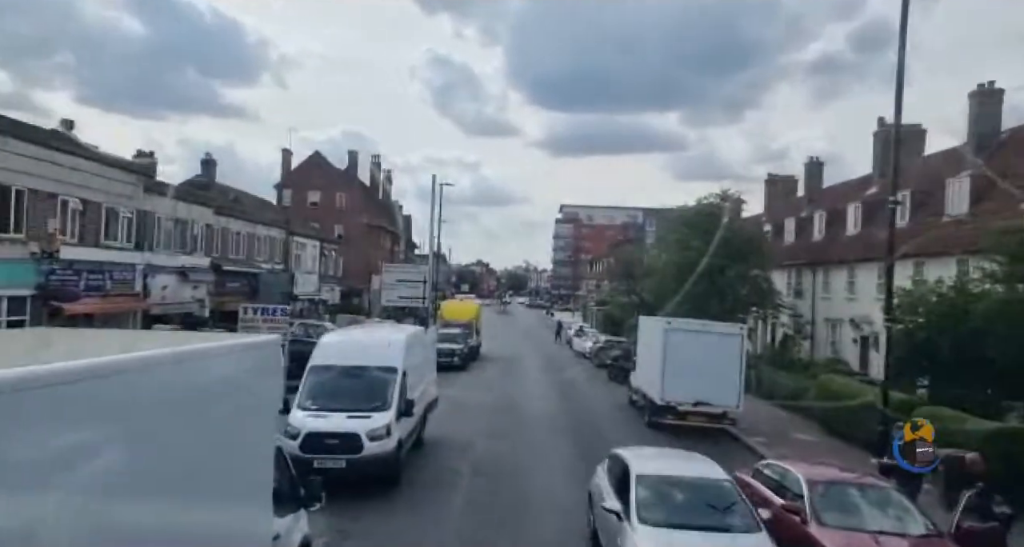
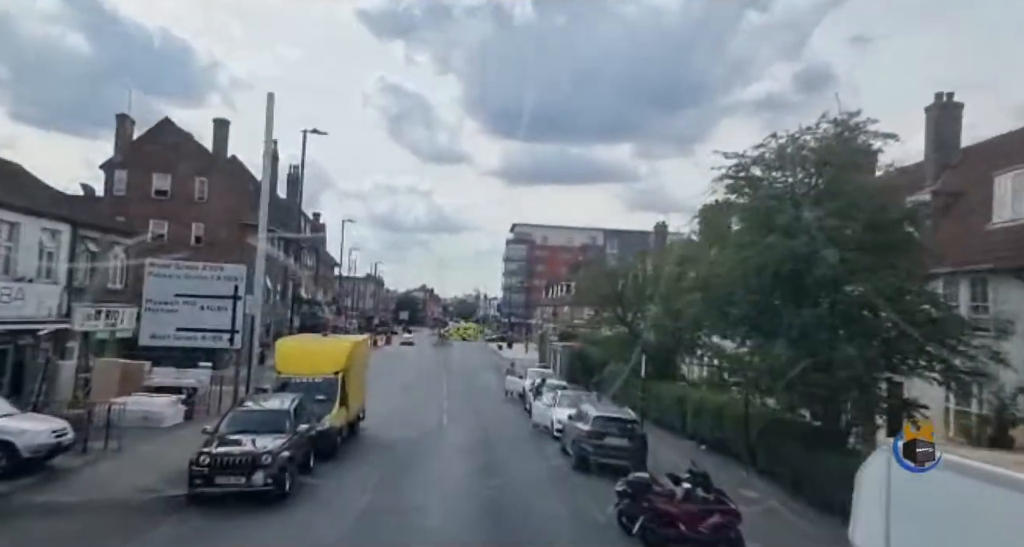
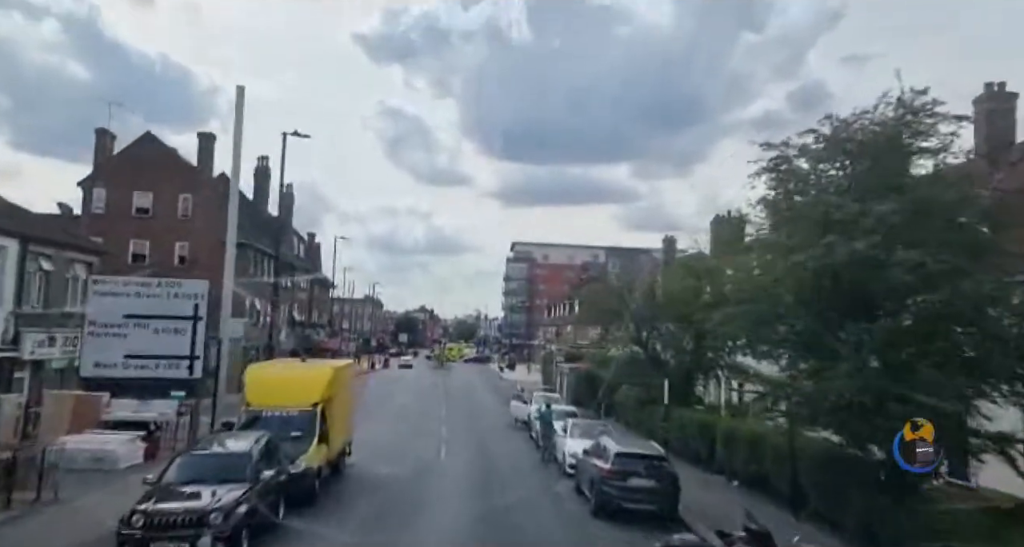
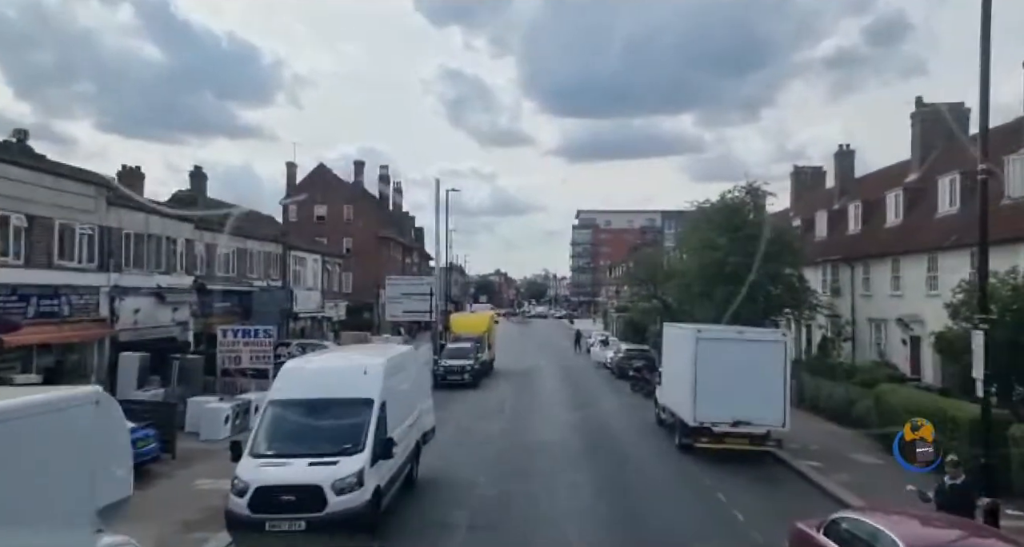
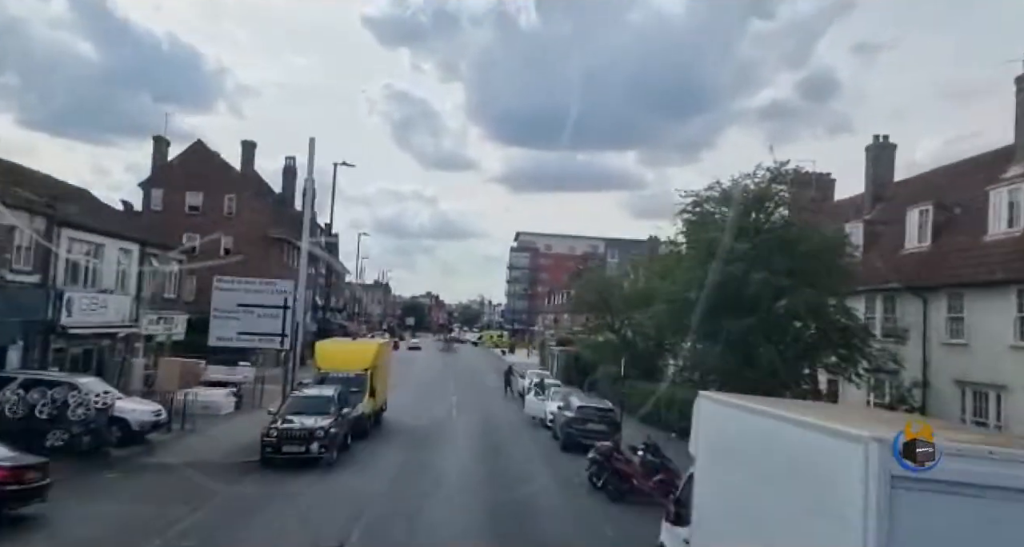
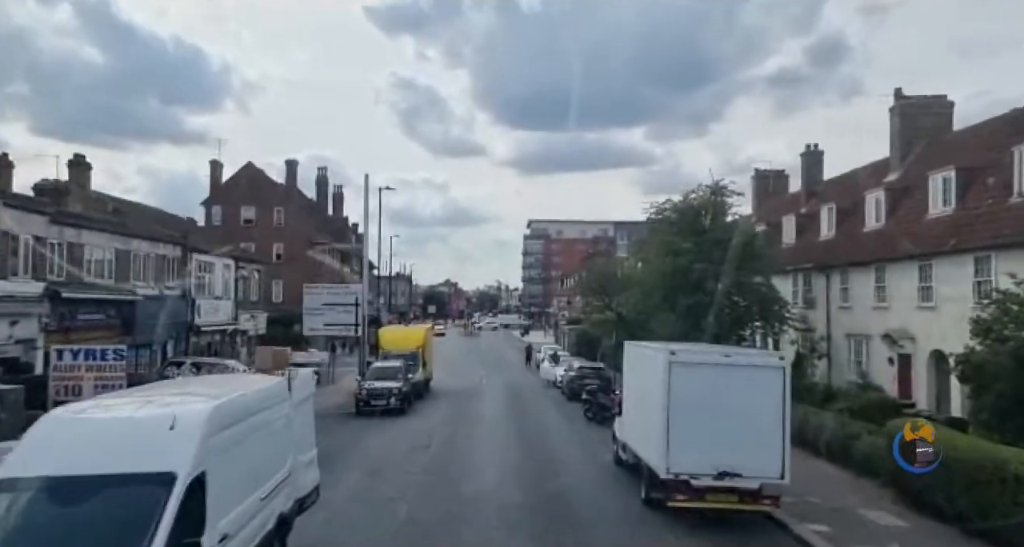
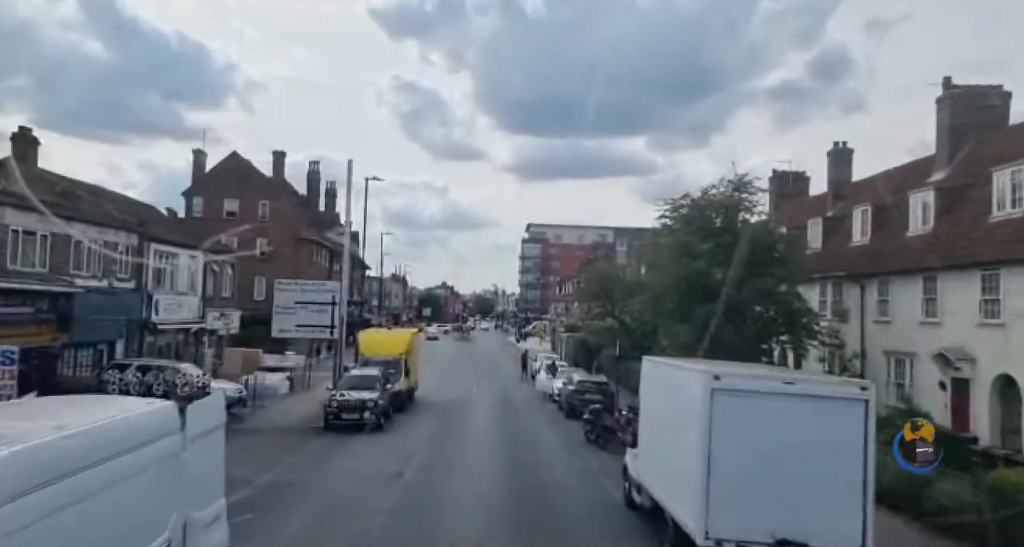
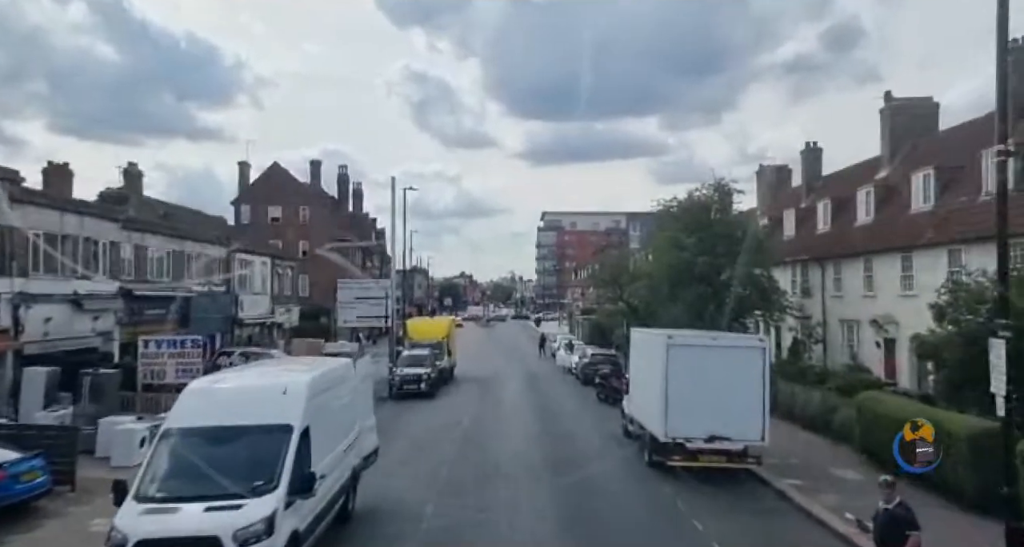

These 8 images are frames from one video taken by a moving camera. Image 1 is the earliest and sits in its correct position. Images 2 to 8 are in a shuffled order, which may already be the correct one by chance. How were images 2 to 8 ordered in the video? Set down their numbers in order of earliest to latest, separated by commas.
4, 8, 6, 7, 5, 2, 3
